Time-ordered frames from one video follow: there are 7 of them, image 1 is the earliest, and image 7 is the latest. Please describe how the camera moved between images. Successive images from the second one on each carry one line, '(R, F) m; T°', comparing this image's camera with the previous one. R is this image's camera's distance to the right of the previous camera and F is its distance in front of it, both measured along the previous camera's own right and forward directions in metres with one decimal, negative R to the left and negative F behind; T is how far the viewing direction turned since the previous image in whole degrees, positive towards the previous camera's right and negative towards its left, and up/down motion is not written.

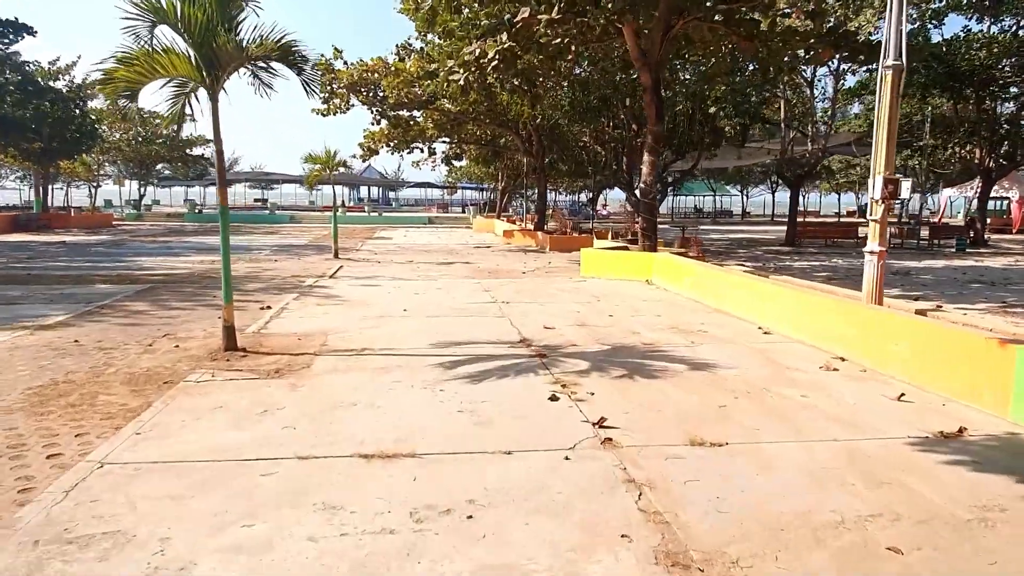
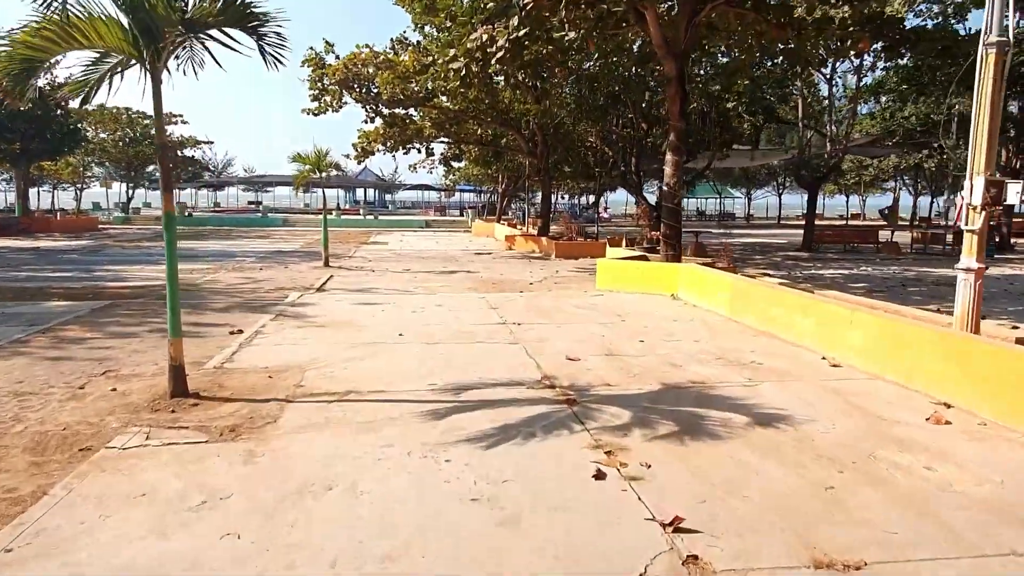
(-0.2, +1.4) m; 0°
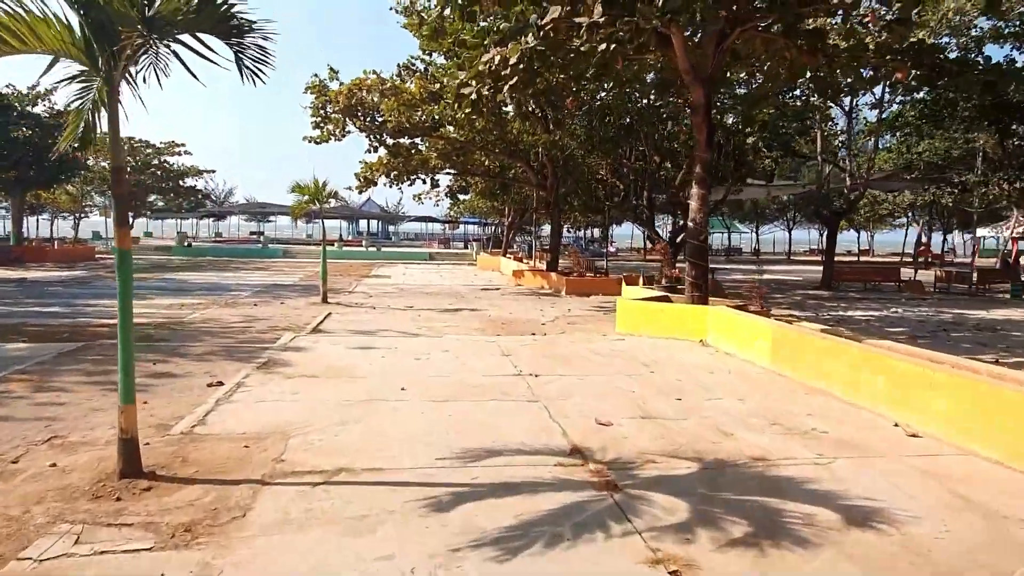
(-0.2, +1.0) m; 0°
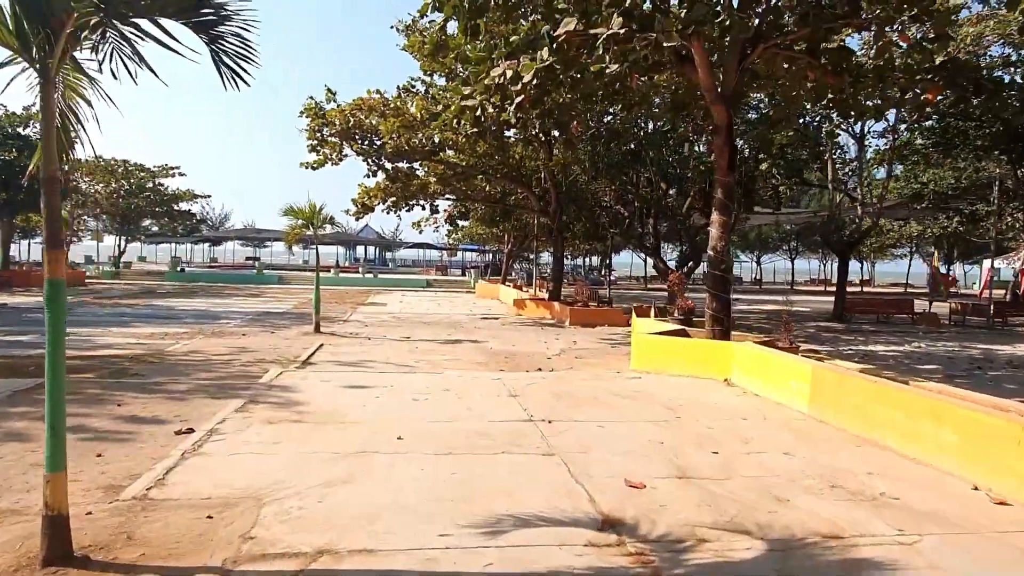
(-0.1, +0.8) m; 0°
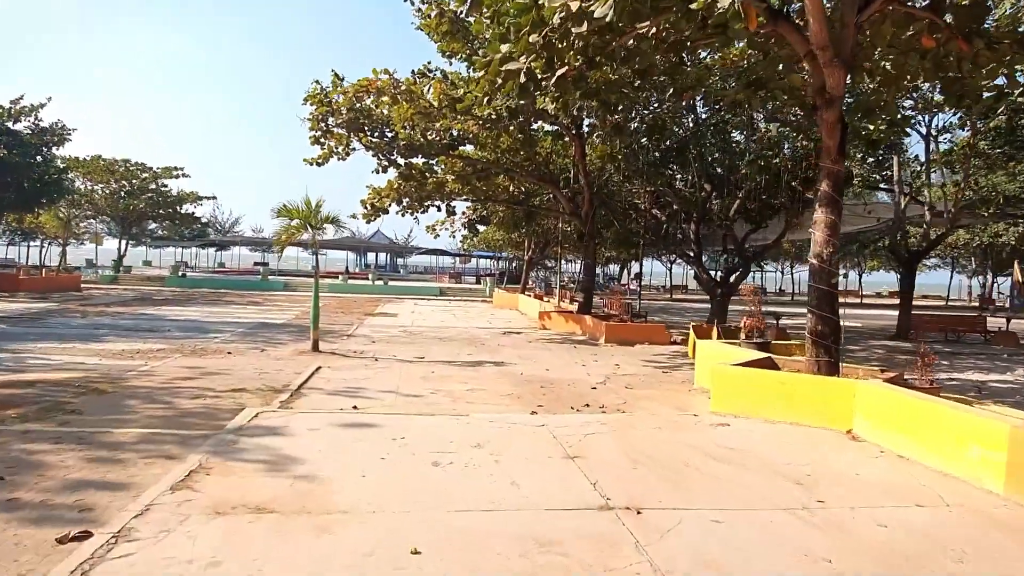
(-0.4, +2.3) m; -1°
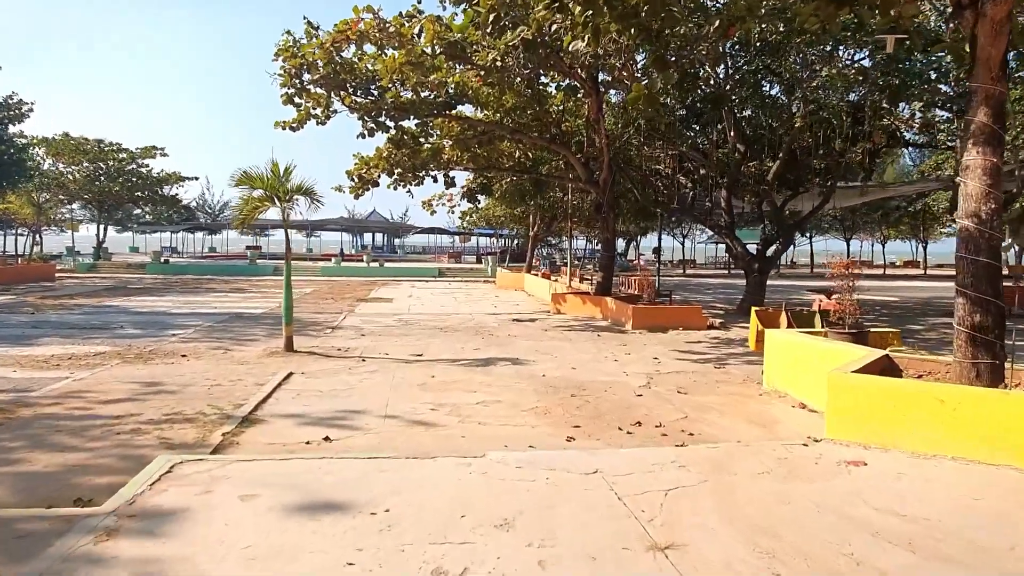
(-0.2, +2.4) m; 0°
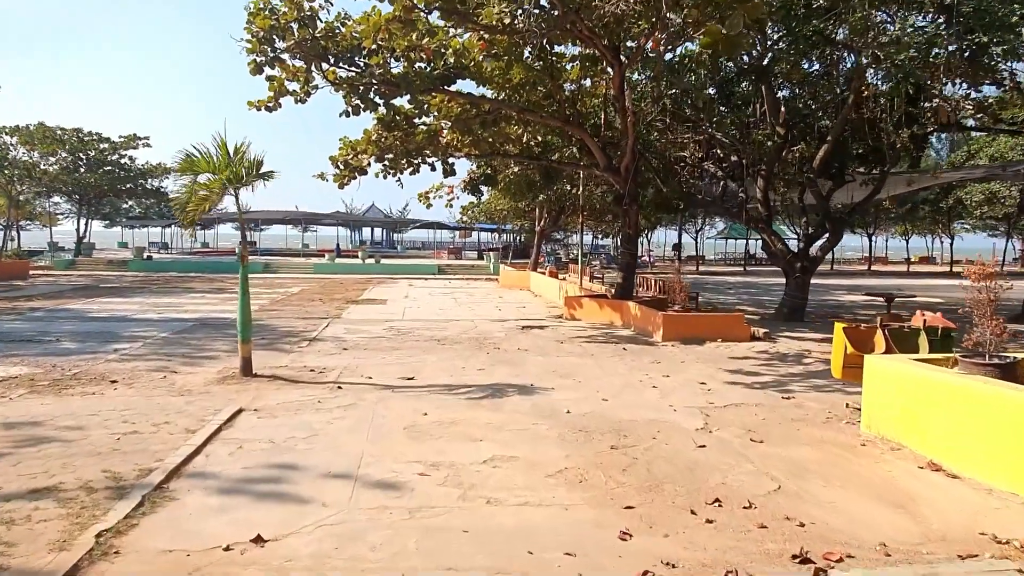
(-0.1, +2.2) m; 0°
